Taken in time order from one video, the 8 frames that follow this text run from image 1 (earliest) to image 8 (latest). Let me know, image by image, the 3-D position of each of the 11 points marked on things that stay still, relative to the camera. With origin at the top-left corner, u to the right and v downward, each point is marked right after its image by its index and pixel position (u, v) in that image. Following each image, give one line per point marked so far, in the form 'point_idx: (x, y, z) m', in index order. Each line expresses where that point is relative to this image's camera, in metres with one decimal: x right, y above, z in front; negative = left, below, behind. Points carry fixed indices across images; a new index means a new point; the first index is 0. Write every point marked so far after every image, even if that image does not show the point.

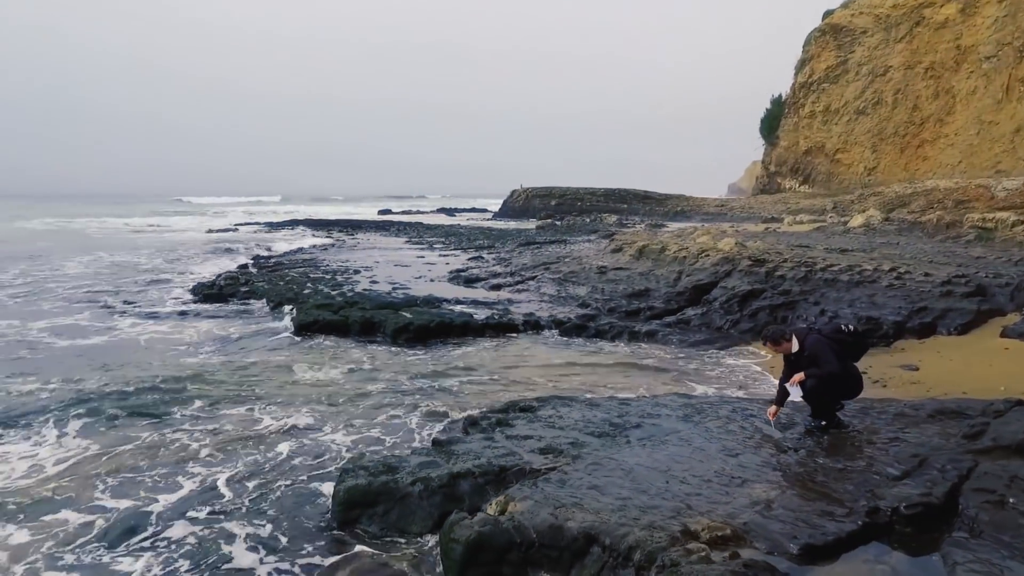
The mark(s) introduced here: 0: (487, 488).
0: (-0.2, -1.4, +4.6) m
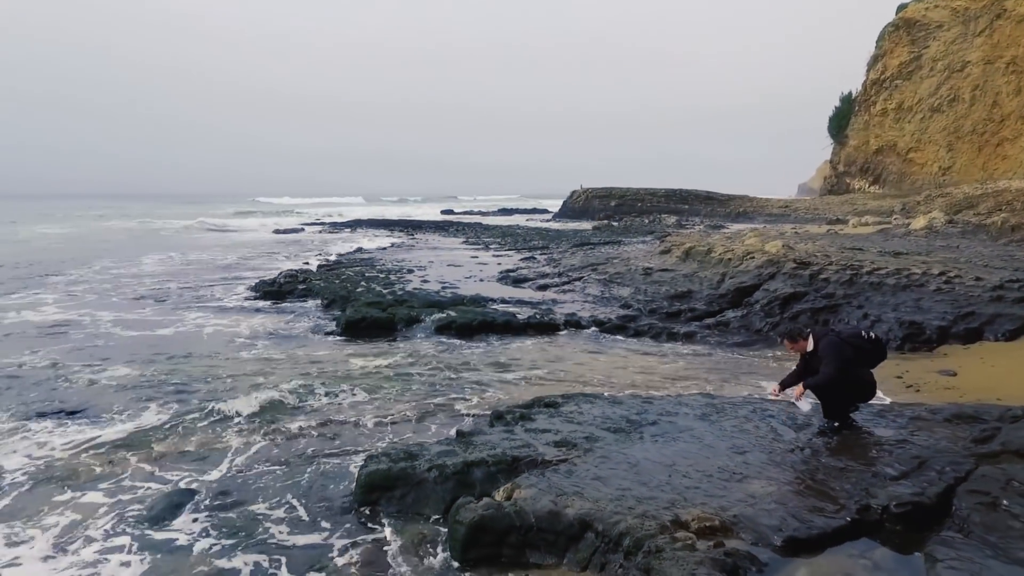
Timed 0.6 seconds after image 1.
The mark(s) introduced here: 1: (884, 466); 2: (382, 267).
0: (-0.1, -1.4, +4.9) m
1: (+2.4, -1.2, +4.5) m
2: (-3.7, +0.6, +19.7) m
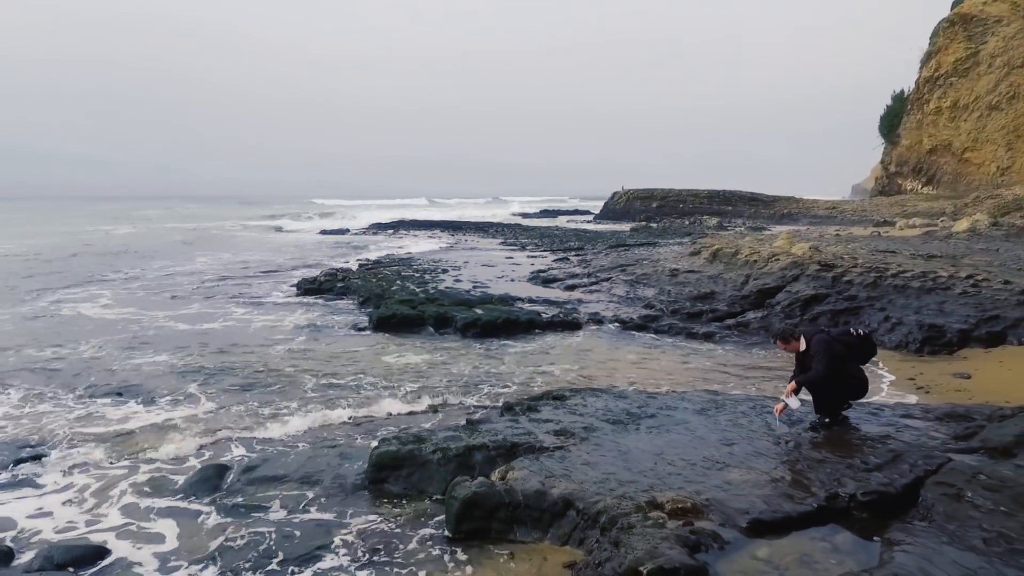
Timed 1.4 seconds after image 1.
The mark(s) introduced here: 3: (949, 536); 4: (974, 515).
0: (-0.1, -1.3, +5.3) m
1: (+2.4, -1.2, +4.7) m
2: (-2.7, +0.6, +20.2) m
3: (+2.4, -1.4, +3.8) m
4: (+2.6, -1.3, +3.9) m
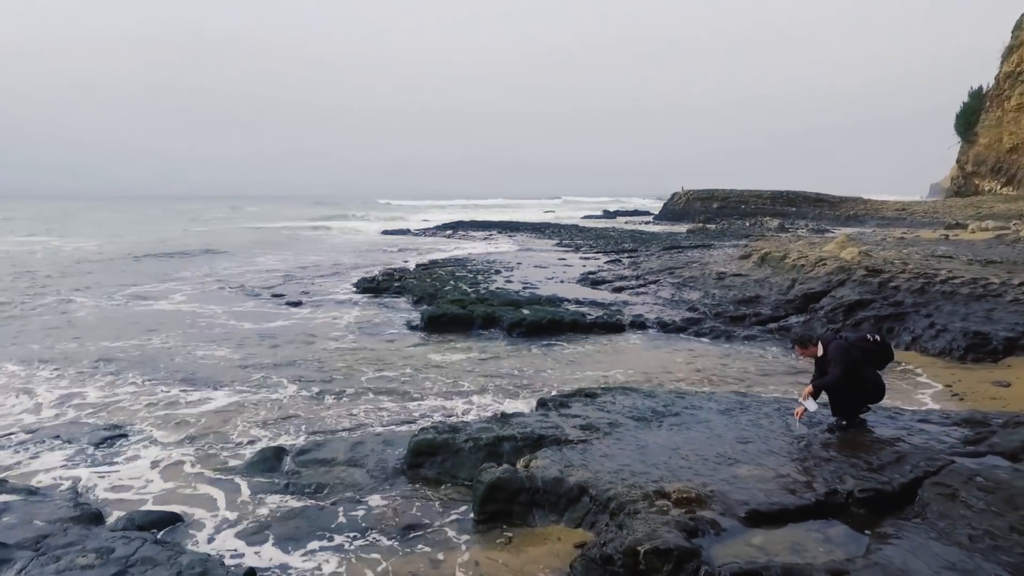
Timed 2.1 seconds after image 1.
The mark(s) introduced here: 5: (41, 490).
0: (+0.1, -1.4, +5.7) m
1: (+2.5, -1.2, +4.9) m
2: (-1.1, +0.6, +20.8) m
3: (+2.5, -1.4, +4.0) m
4: (+2.7, -1.3, +4.1) m
5: (-3.8, -1.7, +5.6) m
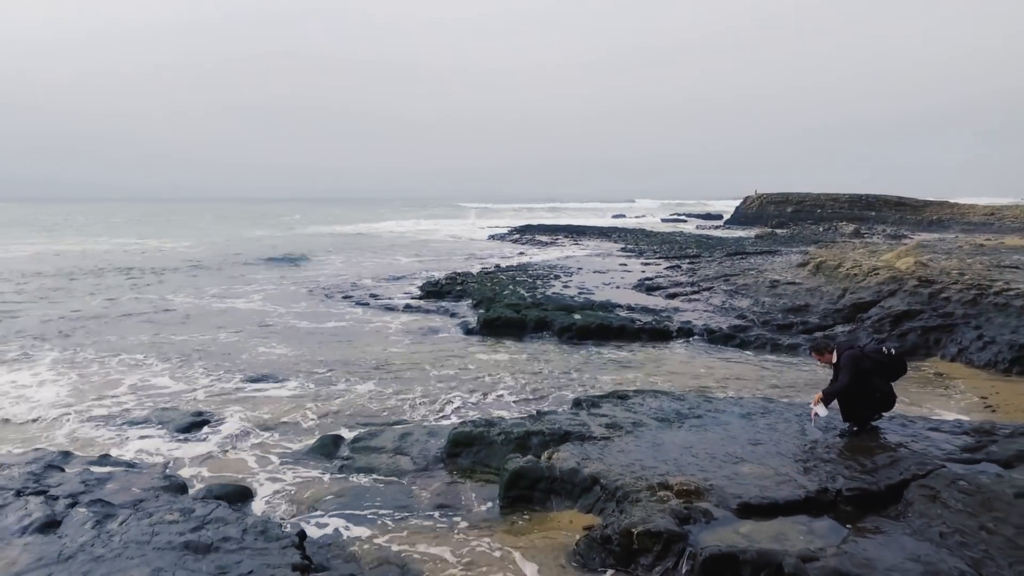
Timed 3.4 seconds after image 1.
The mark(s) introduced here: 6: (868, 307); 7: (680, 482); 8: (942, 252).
0: (+0.3, -1.4, +6.3) m
1: (+2.7, -1.3, +5.3) m
2: (+0.7, +0.5, +21.5) m
3: (+2.6, -1.5, +4.4) m
4: (+2.8, -1.5, +4.4) m
5: (-3.6, -1.7, +6.6) m
6: (+6.1, -0.3, +11.6) m
7: (+1.3, -1.5, +5.1) m
8: (+11.1, +0.9, +17.7) m
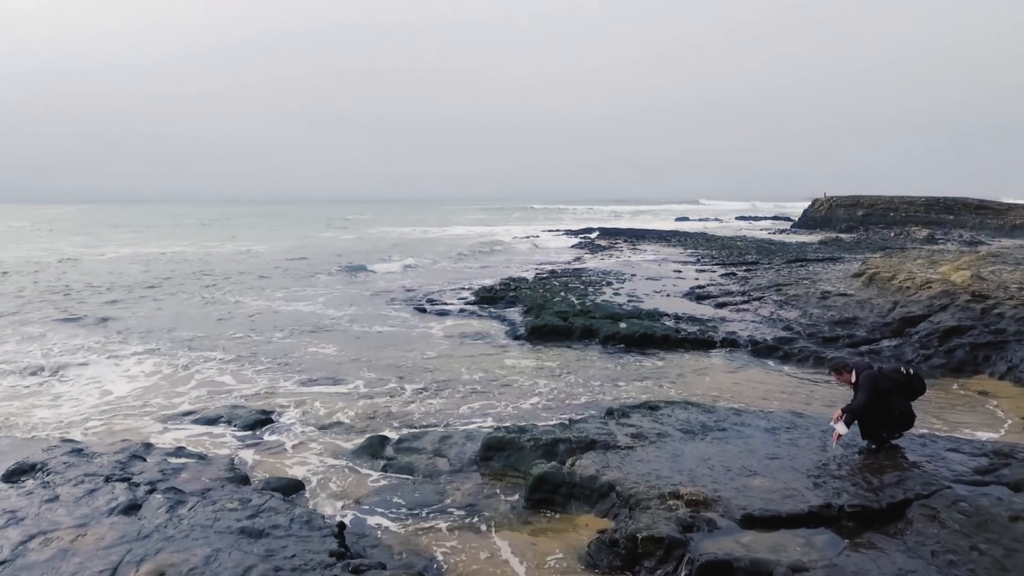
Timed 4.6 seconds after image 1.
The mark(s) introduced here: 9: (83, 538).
0: (+0.6, -1.6, +6.7) m
1: (+2.9, -1.5, +5.4) m
2: (+2.4, +0.3, +21.8) m
3: (+2.6, -1.7, +4.6) m
4: (+2.9, -1.6, +4.6) m
5: (-3.3, -1.8, +7.3) m
6: (+6.8, -0.6, +11.5) m
7: (+1.4, -1.6, +5.4) m
8: (+12.4, +0.6, +17.1) m
9: (-3.0, -1.8, +4.8) m
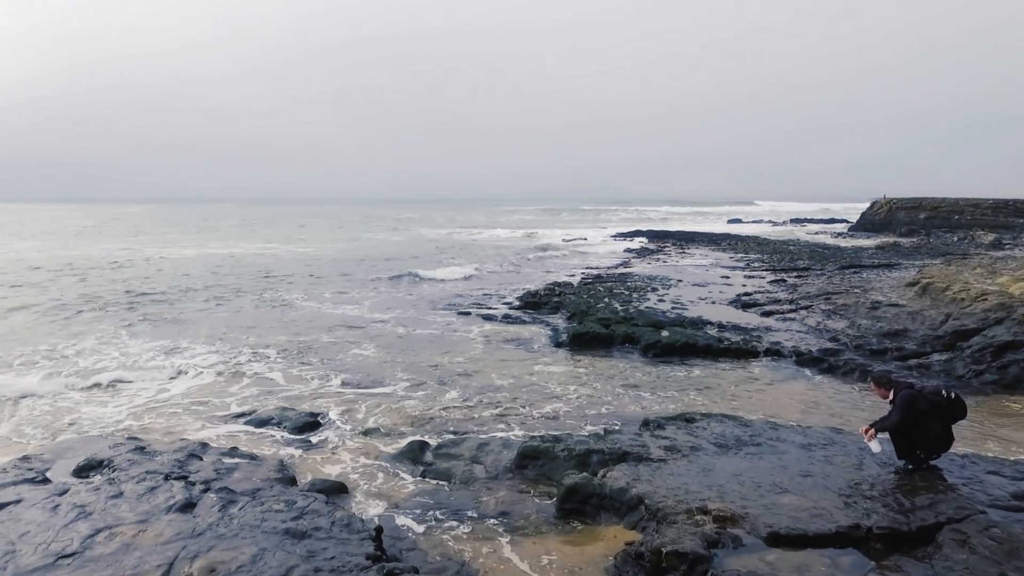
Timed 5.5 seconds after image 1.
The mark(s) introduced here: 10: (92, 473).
0: (+1.0, -1.7, +6.8) m
1: (+3.1, -1.7, +5.4) m
2: (+3.9, +0.1, +21.7) m
3: (+2.8, -1.9, +4.6) m
4: (+3.0, -1.8, +4.6) m
5: (-2.9, -1.9, +7.7) m
6: (+7.5, -0.8, +11.1) m
7: (+1.7, -1.8, +5.5) m
8: (+13.5, +0.4, +16.3) m
9: (-2.8, -1.9, +5.2) m
10: (-4.2, -1.9, +6.9) m
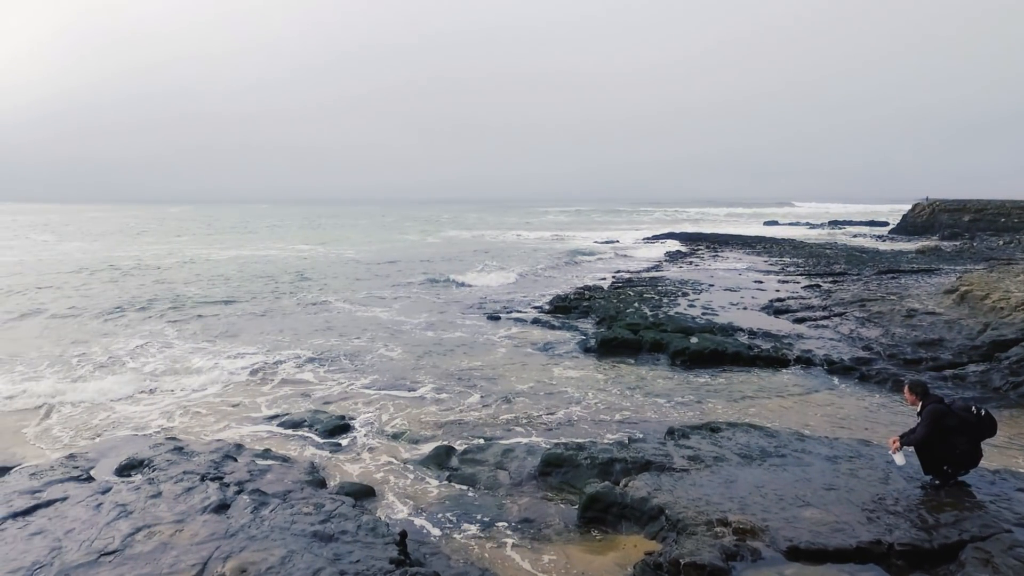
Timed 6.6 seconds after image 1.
0: (+1.2, -1.9, +6.9) m
1: (+3.3, -1.8, +5.4) m
2: (+4.8, 0.0, +21.6) m
3: (+2.9, -2.0, +4.5) m
4: (+3.2, -1.9, +4.5) m
5: (-2.6, -2.0, +8.0) m
6: (+7.9, -0.9, +10.9) m
7: (+1.8, -1.9, +5.5) m
8: (+14.2, +0.2, +15.8) m
9: (-2.6, -1.9, +5.4) m
10: (-4.0, -1.9, +7.2) m
